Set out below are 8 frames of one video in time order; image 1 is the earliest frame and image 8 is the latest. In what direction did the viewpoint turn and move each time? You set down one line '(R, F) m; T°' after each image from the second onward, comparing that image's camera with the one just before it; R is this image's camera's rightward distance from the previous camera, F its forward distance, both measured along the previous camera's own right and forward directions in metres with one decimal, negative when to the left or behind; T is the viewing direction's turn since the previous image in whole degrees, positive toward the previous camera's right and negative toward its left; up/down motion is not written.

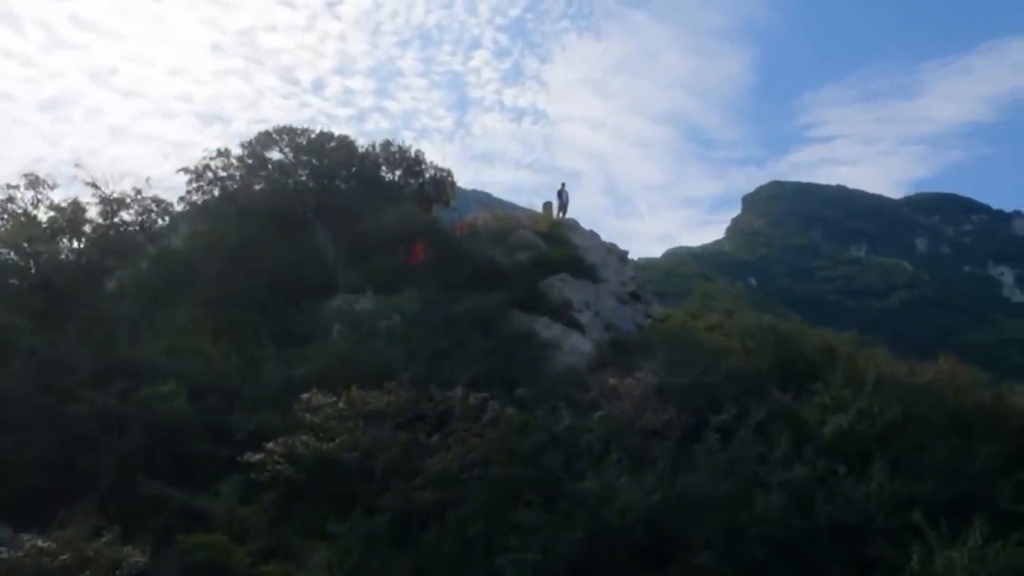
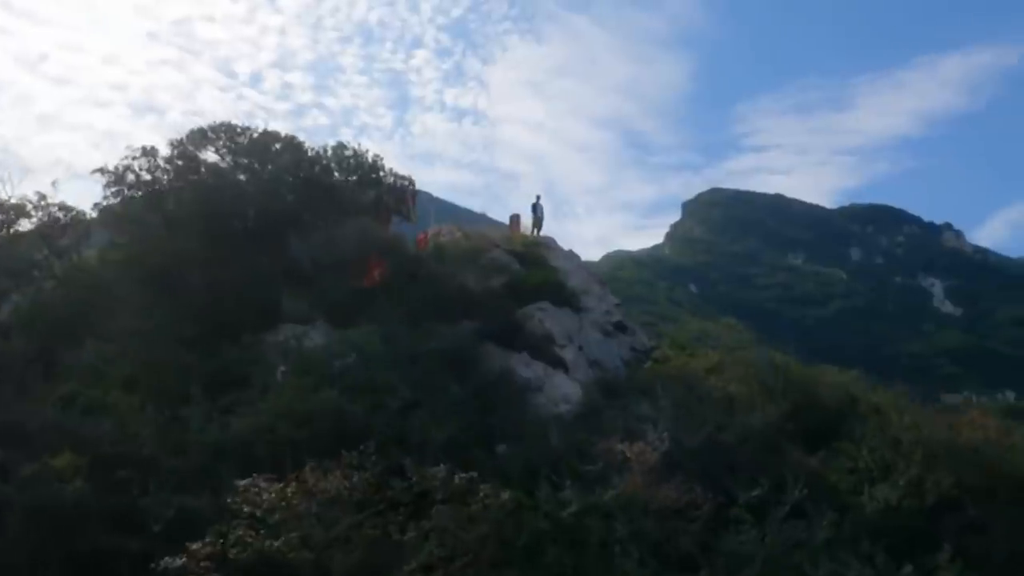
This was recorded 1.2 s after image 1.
(-1.3, +5.4) m; +4°
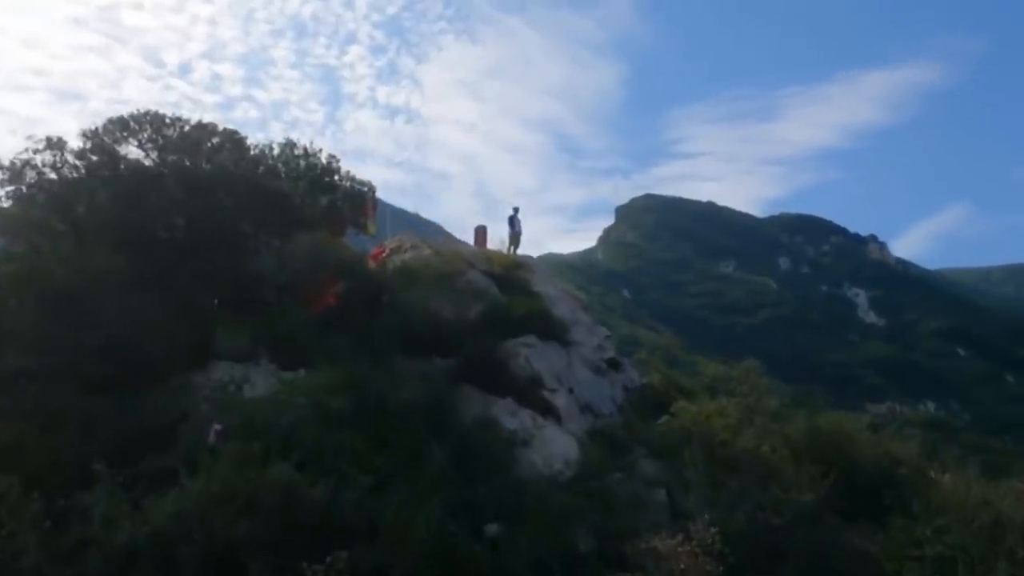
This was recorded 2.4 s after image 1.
(-1.6, +5.6) m; +4°
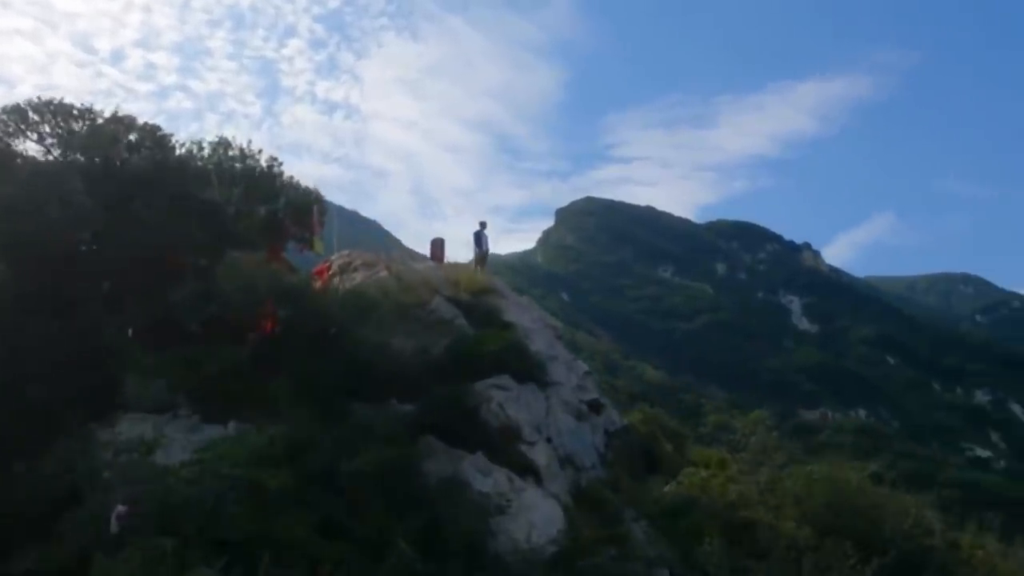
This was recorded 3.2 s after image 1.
(-0.9, +4.5) m; +4°
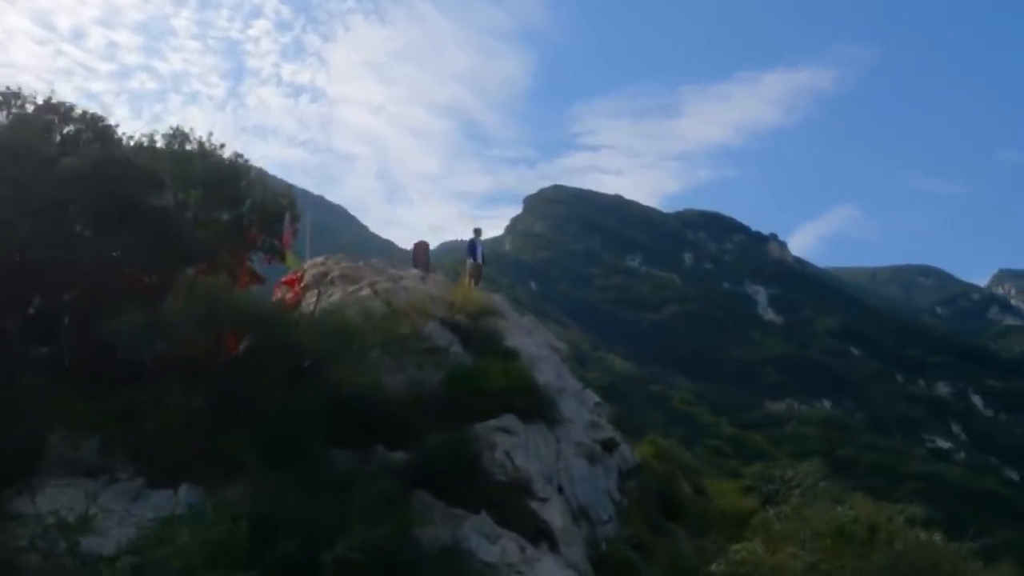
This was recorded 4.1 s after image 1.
(-1.0, +4.0) m; +2°
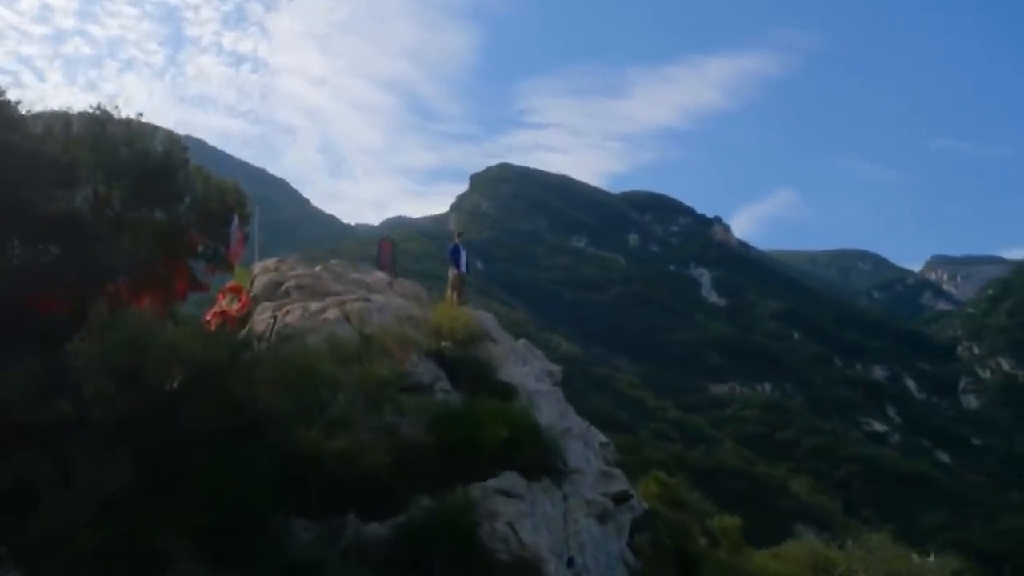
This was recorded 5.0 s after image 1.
(-1.1, +4.3) m; +3°
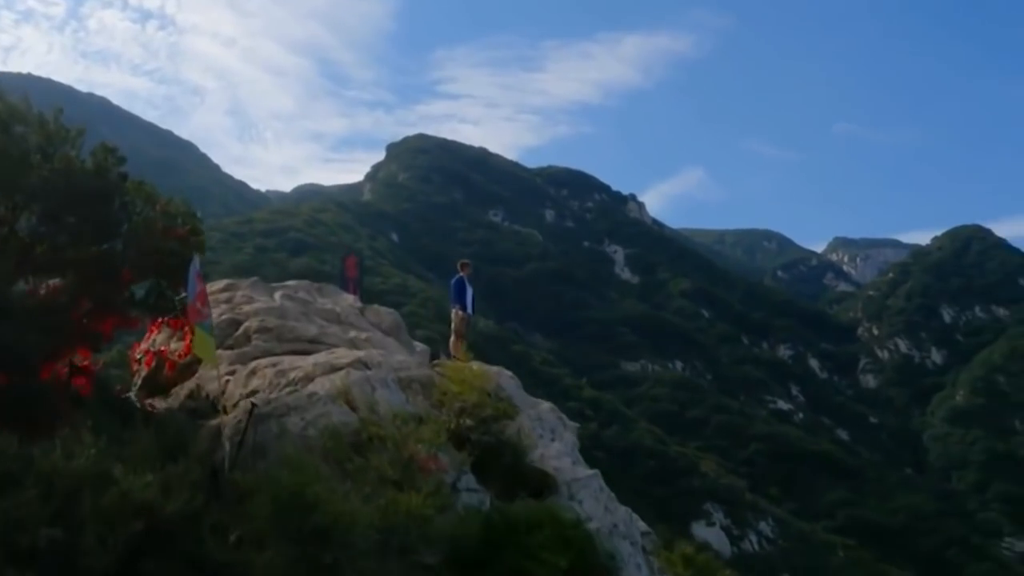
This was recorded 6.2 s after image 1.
(-2.1, +4.8) m; +5°
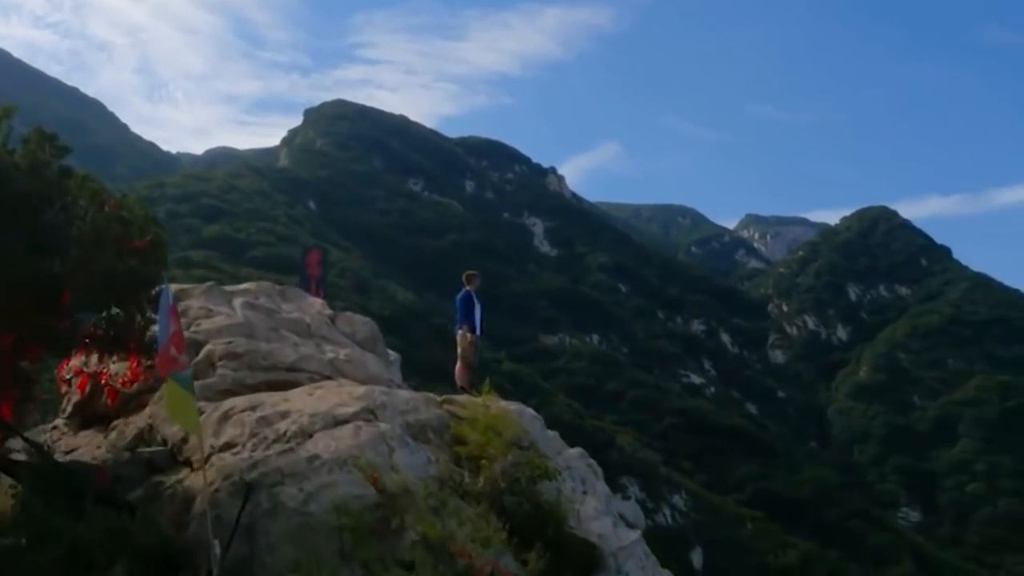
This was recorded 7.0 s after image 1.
(-1.7, +3.1) m; +5°
